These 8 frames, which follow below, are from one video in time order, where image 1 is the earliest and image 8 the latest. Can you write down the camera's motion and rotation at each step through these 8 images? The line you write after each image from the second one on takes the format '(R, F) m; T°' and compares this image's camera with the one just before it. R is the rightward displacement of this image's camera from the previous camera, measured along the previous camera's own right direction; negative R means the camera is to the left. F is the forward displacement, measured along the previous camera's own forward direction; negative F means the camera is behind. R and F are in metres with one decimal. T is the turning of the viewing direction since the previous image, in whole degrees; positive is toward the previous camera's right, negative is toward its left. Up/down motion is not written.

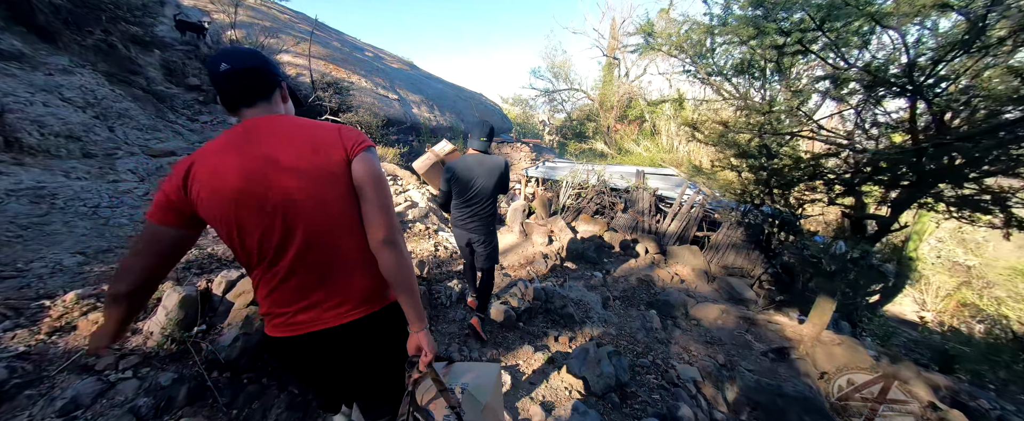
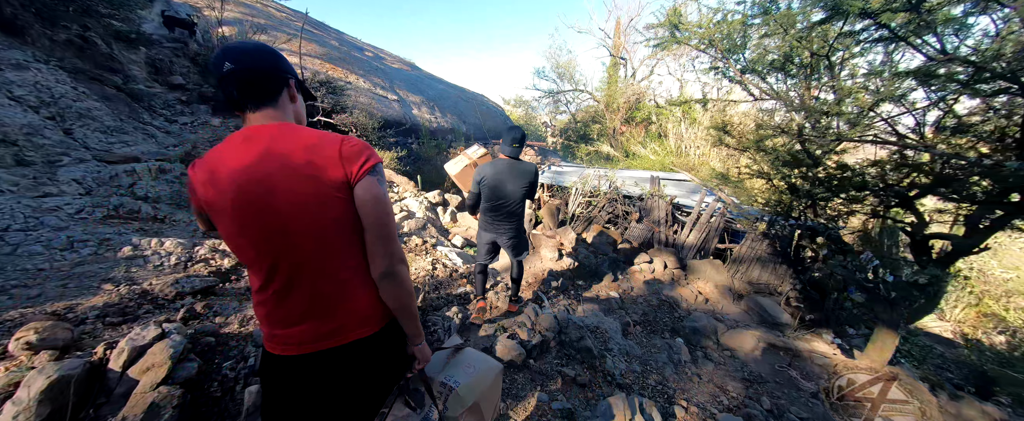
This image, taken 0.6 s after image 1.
(-0.1, +0.5) m; 0°
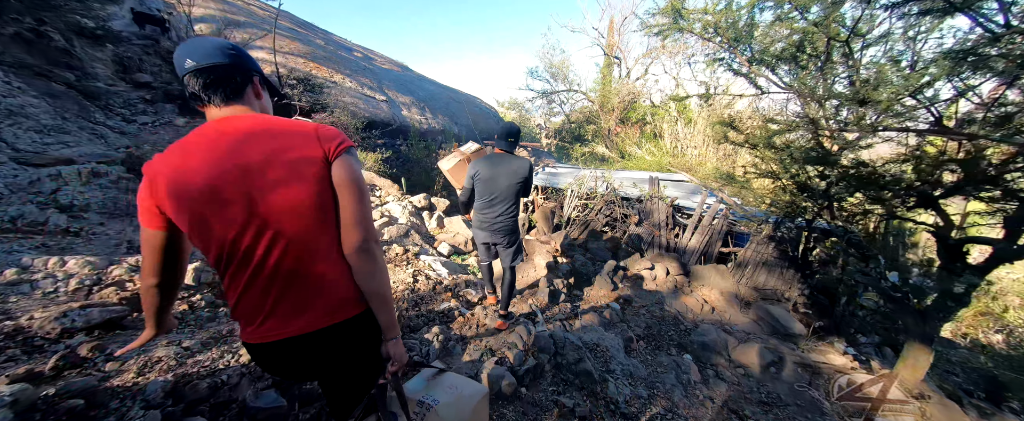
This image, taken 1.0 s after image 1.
(+0.1, +0.4) m; +1°
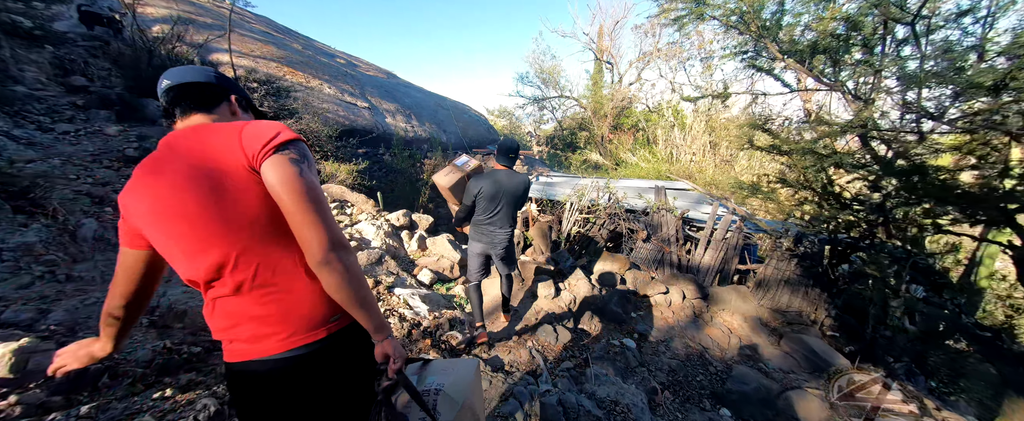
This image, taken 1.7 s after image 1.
(0.0, +0.7) m; +2°
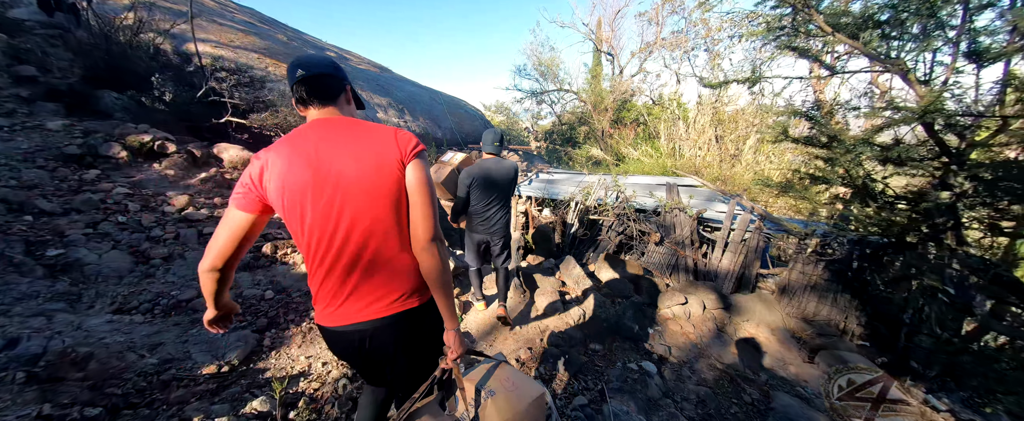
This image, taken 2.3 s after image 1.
(0.0, +0.5) m; 0°
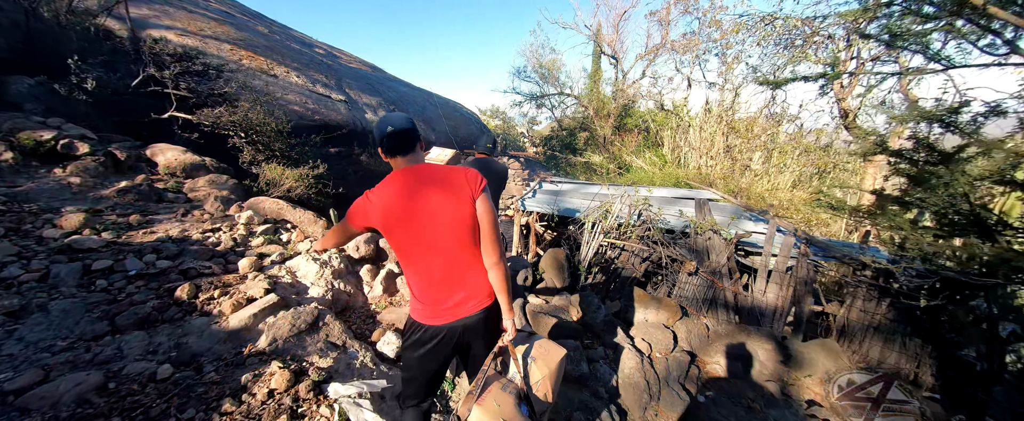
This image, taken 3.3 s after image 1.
(-0.1, +0.8) m; +1°
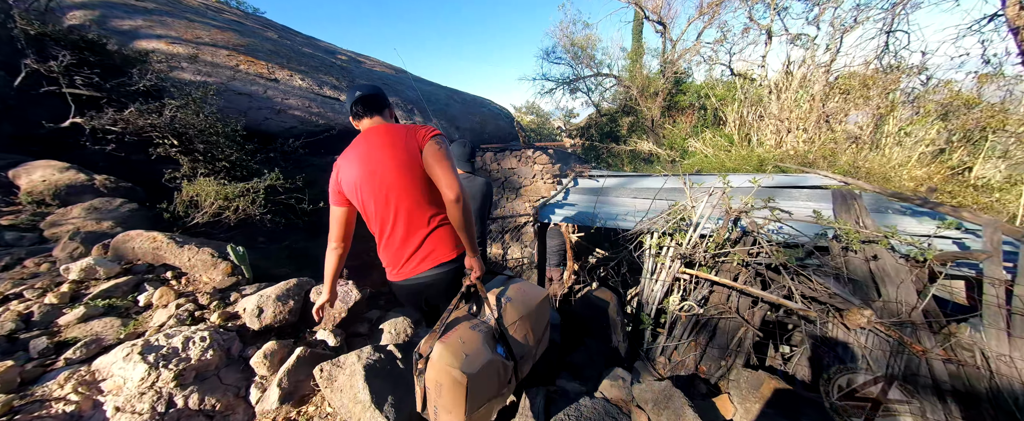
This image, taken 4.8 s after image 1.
(+0.2, +1.5) m; -7°
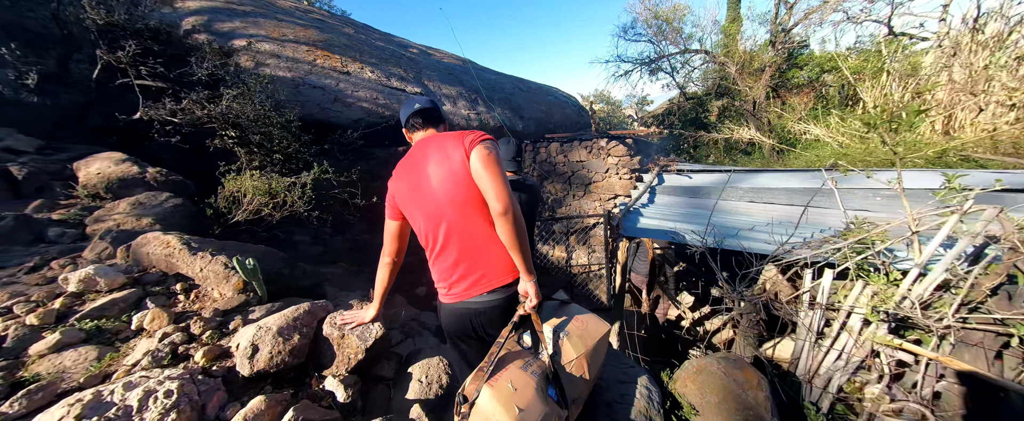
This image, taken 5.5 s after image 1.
(-0.1, +0.7) m; -11°
